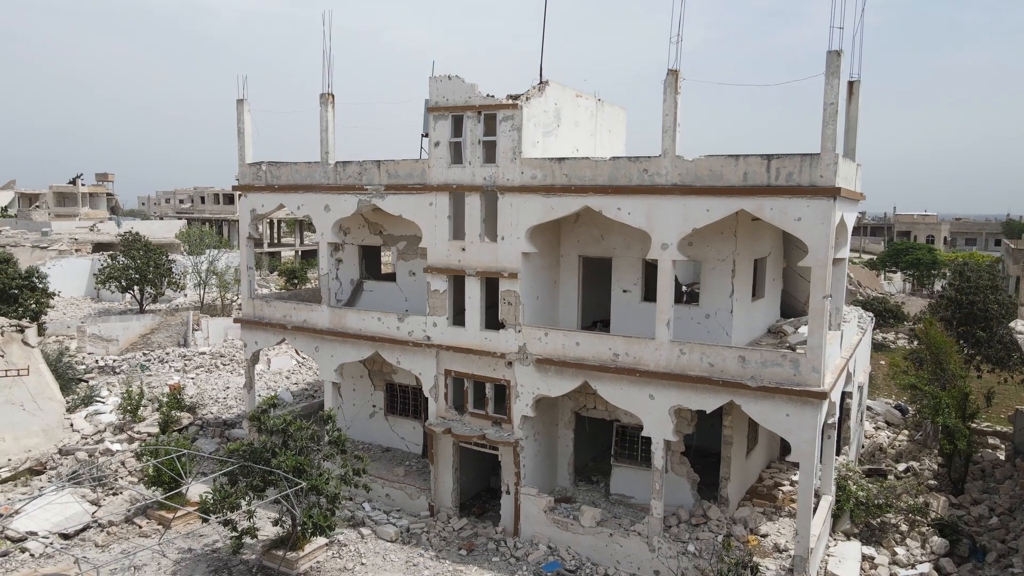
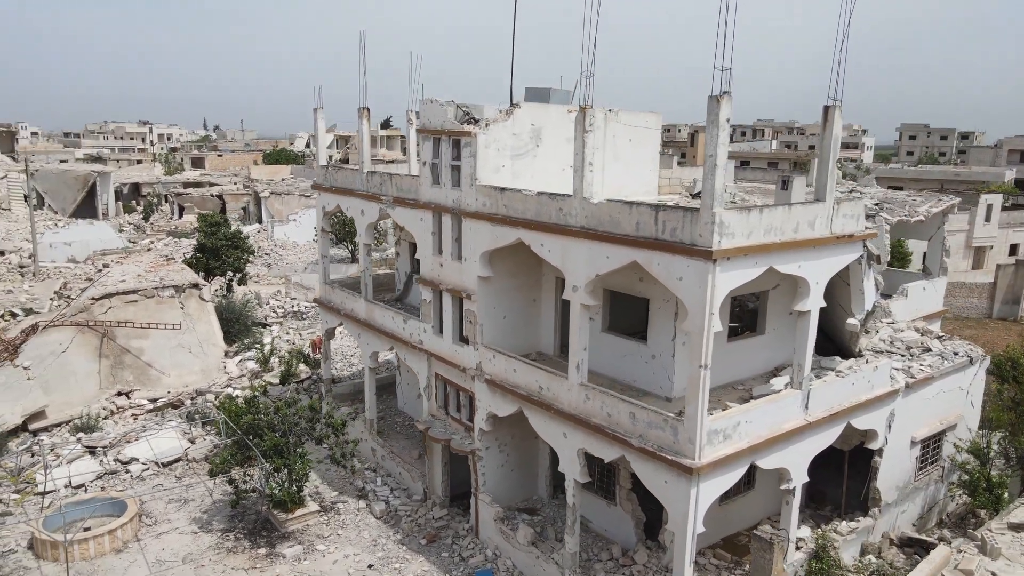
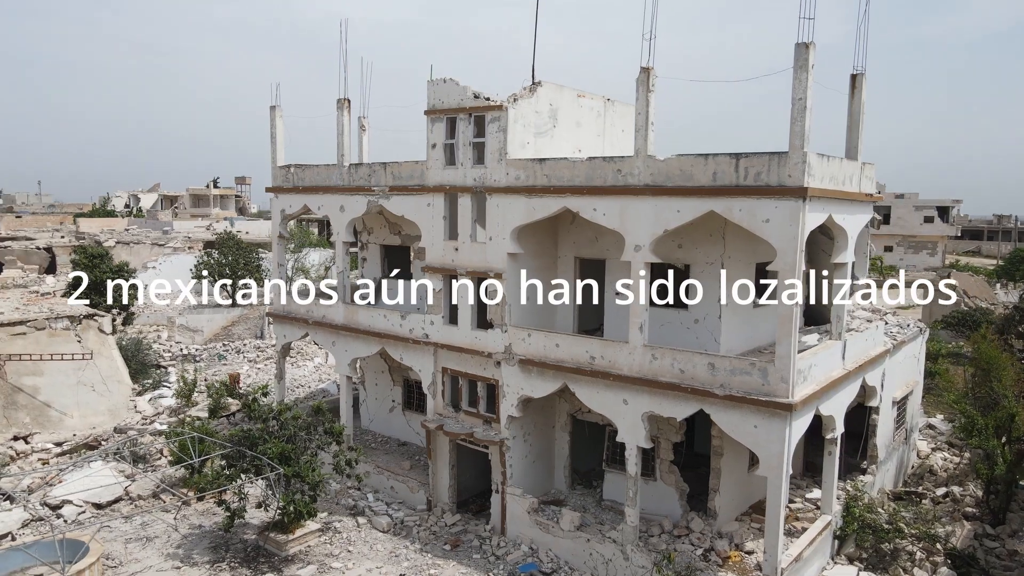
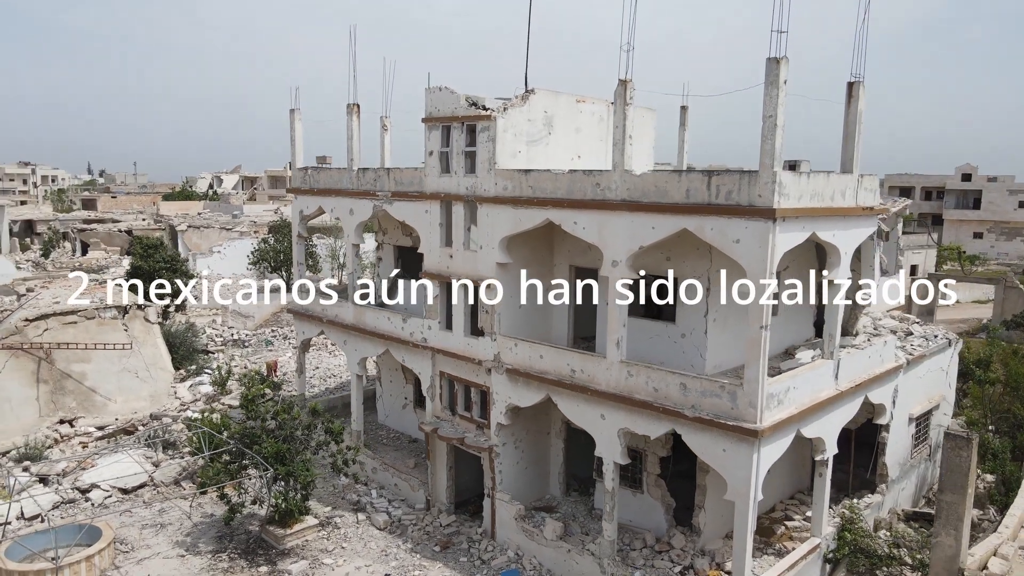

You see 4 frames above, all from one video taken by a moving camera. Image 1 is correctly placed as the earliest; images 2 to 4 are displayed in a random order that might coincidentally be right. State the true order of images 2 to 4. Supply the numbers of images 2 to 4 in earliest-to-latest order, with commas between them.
3, 4, 2
